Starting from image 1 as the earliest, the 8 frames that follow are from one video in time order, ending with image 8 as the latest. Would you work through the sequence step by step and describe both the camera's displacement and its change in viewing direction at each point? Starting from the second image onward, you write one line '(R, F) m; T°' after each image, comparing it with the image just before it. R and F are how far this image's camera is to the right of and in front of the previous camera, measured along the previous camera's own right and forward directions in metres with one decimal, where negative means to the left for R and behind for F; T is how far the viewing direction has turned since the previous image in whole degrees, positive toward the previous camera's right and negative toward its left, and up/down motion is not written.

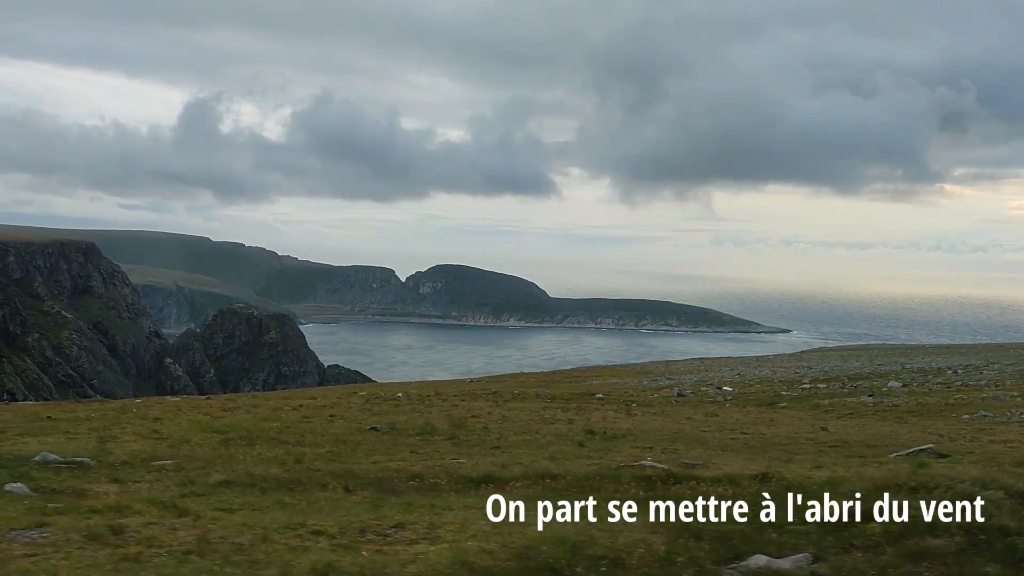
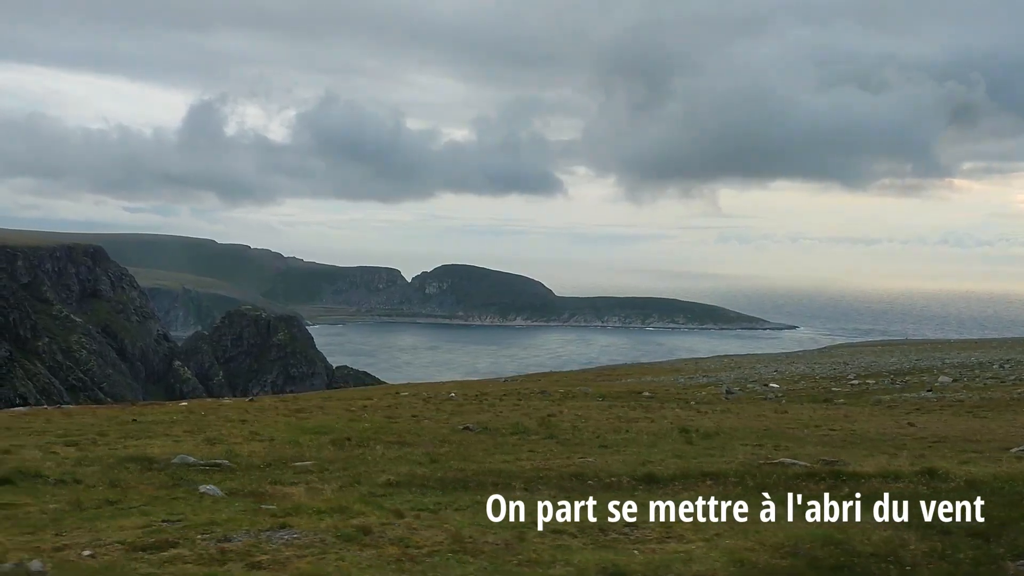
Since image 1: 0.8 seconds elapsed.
(-4.6, 0.0) m; 0°
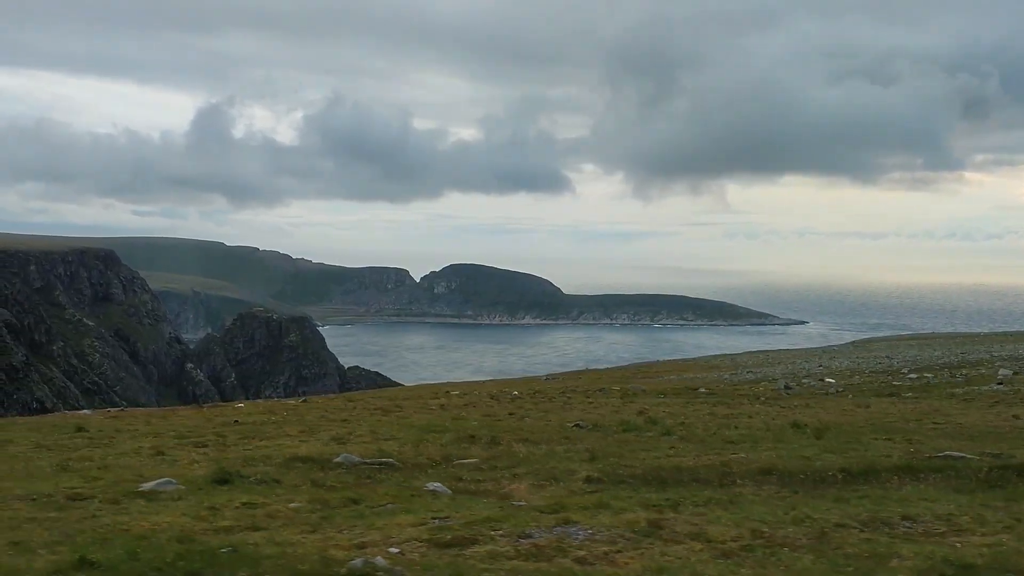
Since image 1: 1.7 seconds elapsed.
(-5.4, 0.0) m; -1°
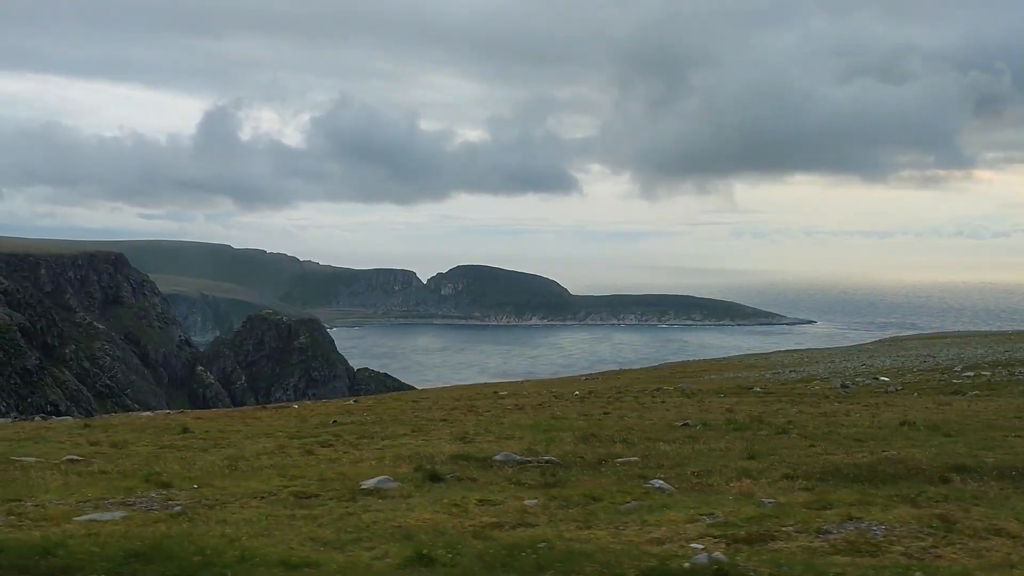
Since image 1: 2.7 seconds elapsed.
(-5.4, 0.0) m; 0°
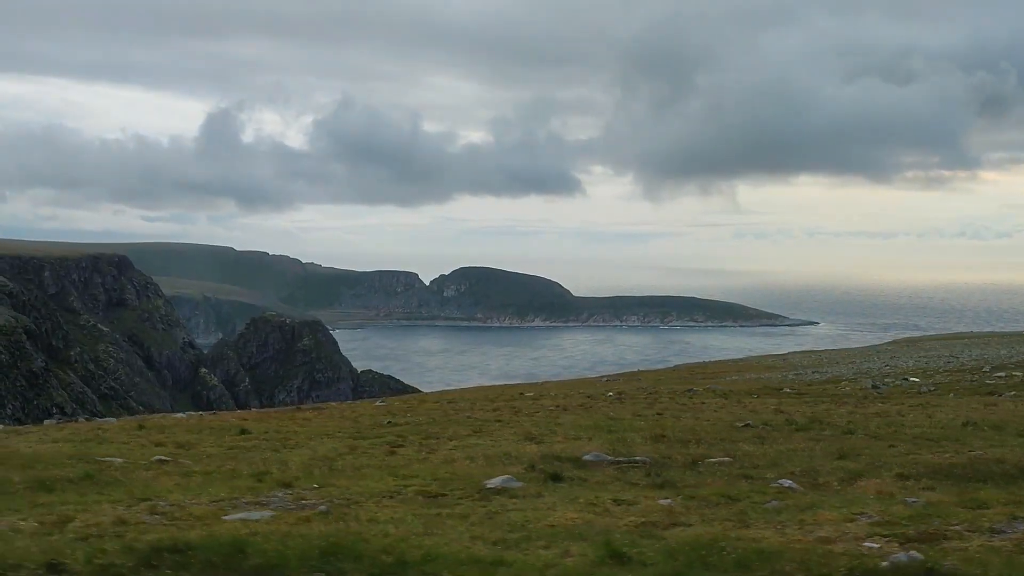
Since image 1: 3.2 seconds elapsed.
(-3.1, +0.1) m; 0°
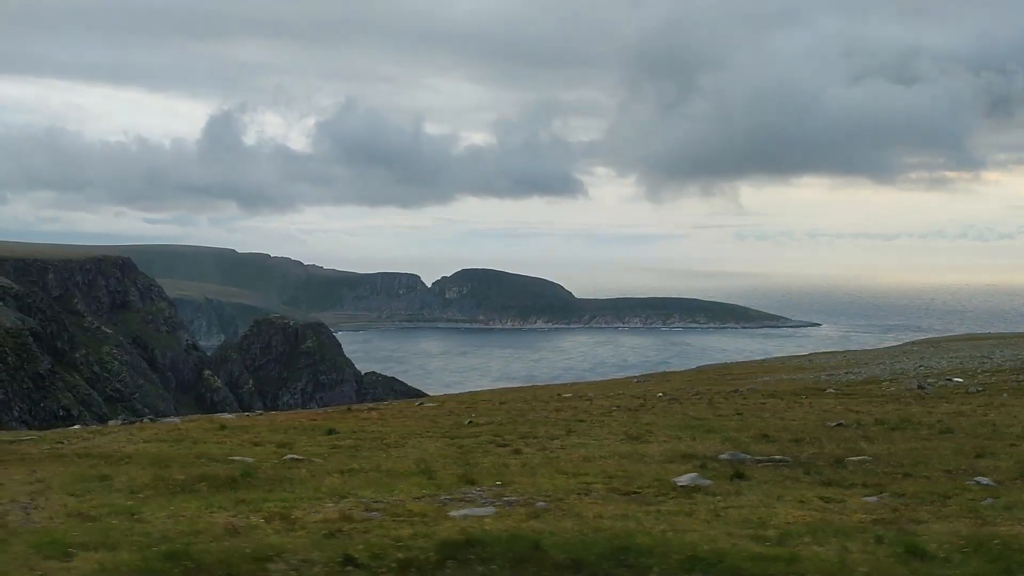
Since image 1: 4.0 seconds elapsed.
(-4.8, +0.1) m; 0°
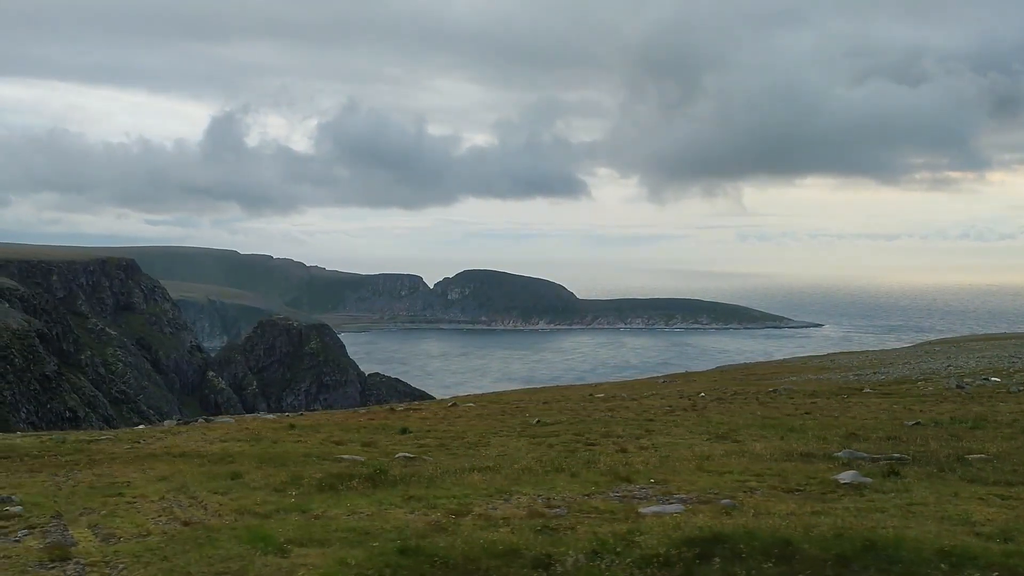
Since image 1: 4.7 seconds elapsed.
(-4.0, +0.1) m; 0°
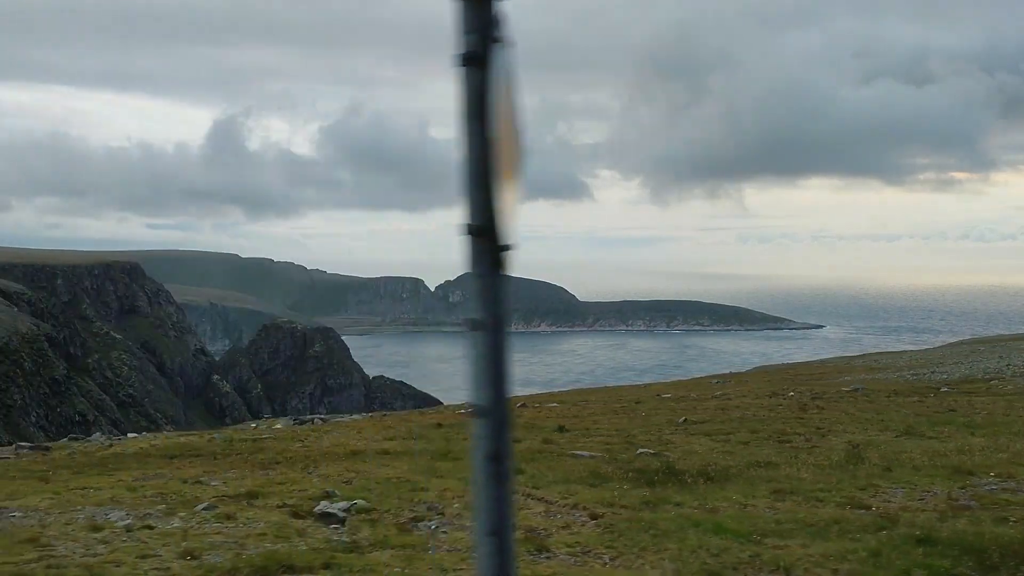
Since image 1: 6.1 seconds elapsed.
(-8.8, +0.2) m; 0°
